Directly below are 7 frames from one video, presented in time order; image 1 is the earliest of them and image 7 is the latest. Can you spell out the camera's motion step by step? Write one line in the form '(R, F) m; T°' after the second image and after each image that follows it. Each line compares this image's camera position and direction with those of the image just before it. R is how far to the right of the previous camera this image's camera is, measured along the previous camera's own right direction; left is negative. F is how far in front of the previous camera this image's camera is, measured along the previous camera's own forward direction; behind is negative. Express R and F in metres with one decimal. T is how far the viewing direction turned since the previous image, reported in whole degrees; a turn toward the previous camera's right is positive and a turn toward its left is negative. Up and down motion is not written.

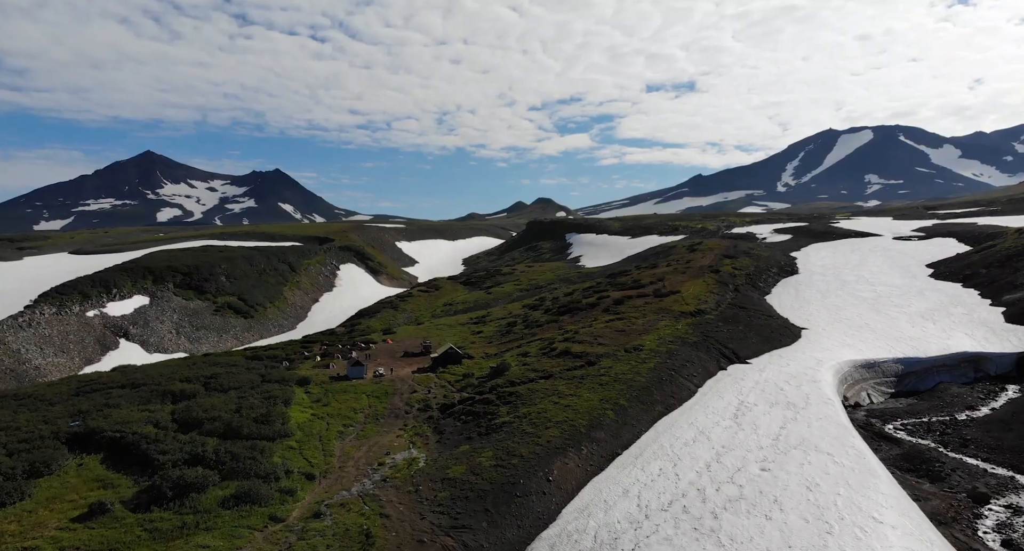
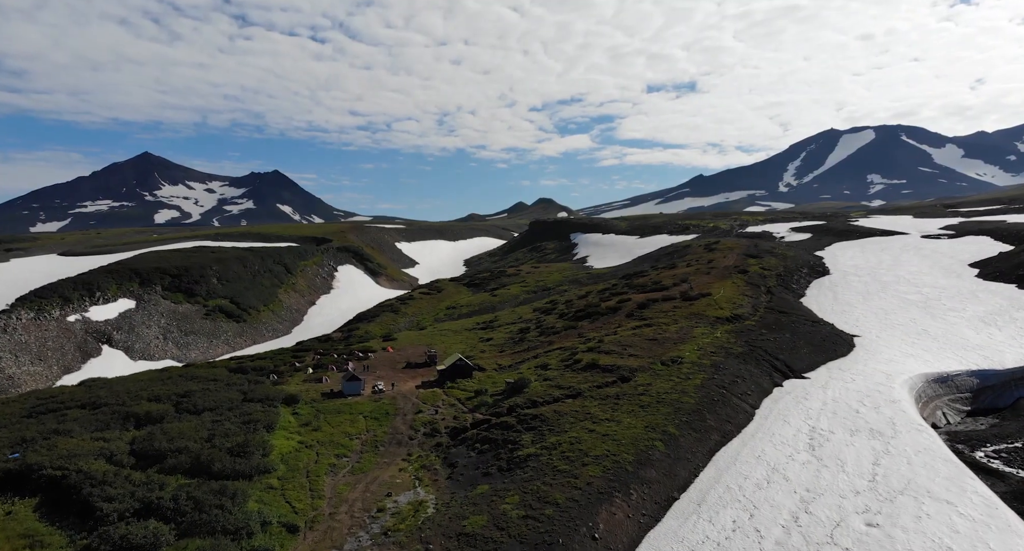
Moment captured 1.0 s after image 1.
(-1.4, +7.1) m; 0°
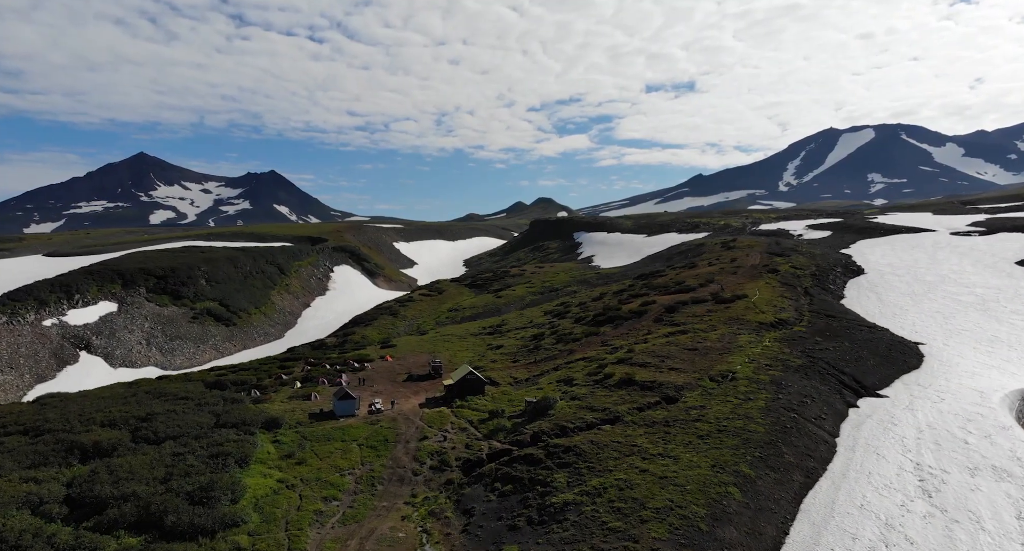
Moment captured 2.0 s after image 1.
(-1.4, +7.1) m; 0°
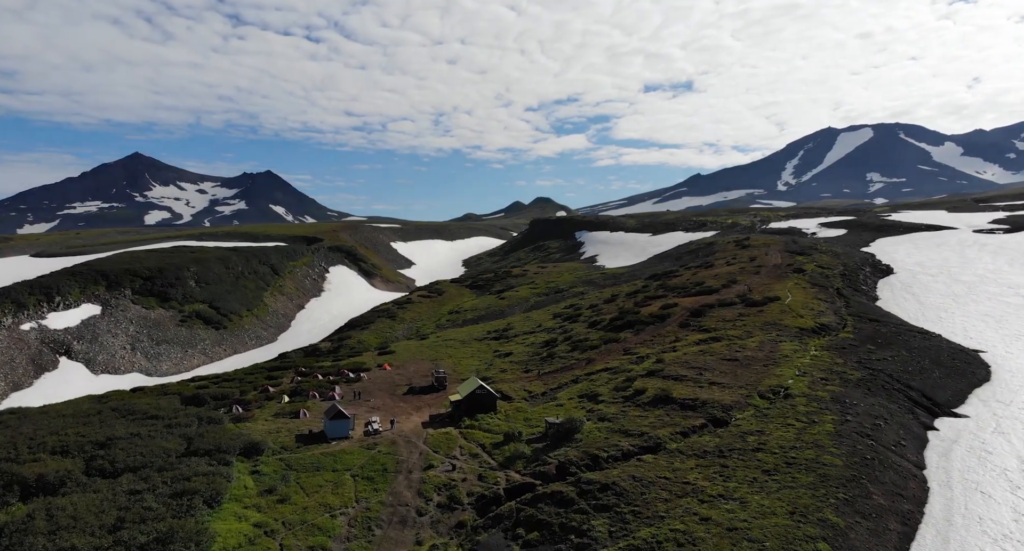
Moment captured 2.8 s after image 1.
(-1.1, +5.4) m; 0°
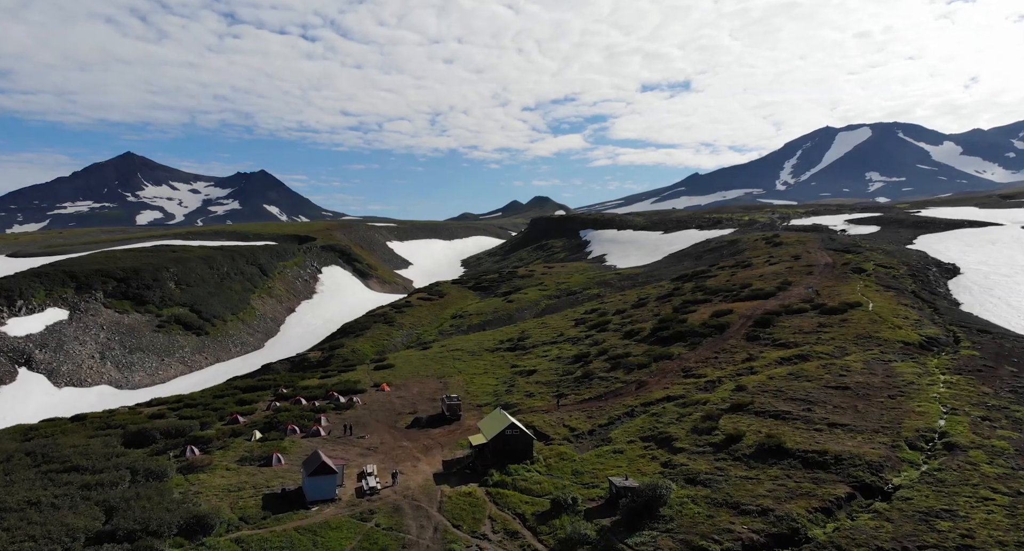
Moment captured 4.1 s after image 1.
(-2.1, +9.8) m; 0°
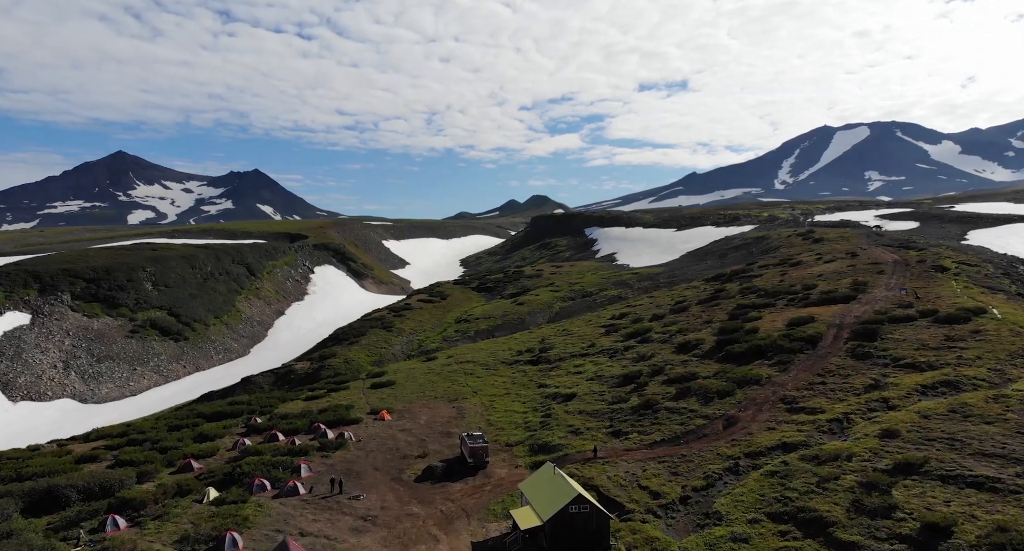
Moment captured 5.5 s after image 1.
(-2.2, +9.7) m; 0°
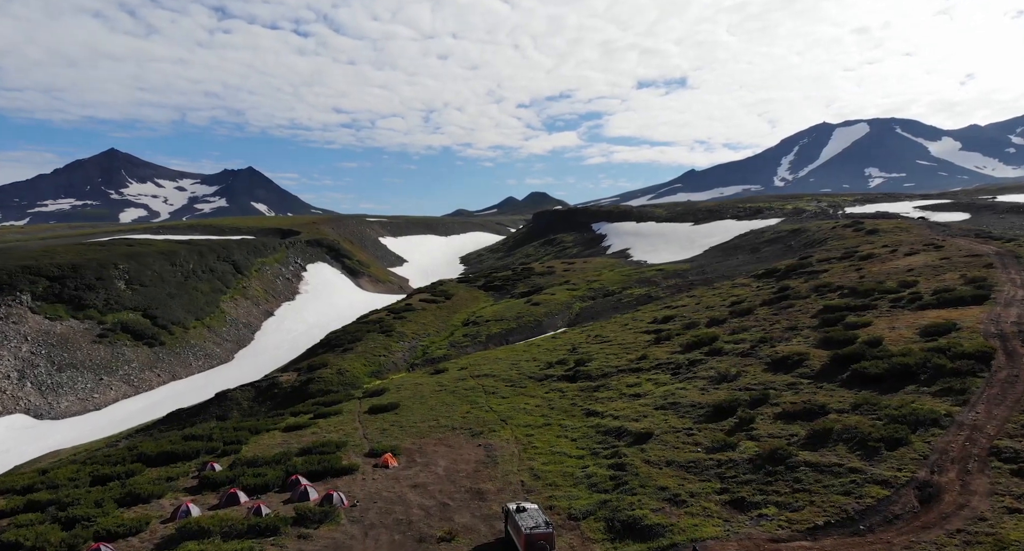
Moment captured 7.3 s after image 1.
(-2.3, +10.1) m; 0°
